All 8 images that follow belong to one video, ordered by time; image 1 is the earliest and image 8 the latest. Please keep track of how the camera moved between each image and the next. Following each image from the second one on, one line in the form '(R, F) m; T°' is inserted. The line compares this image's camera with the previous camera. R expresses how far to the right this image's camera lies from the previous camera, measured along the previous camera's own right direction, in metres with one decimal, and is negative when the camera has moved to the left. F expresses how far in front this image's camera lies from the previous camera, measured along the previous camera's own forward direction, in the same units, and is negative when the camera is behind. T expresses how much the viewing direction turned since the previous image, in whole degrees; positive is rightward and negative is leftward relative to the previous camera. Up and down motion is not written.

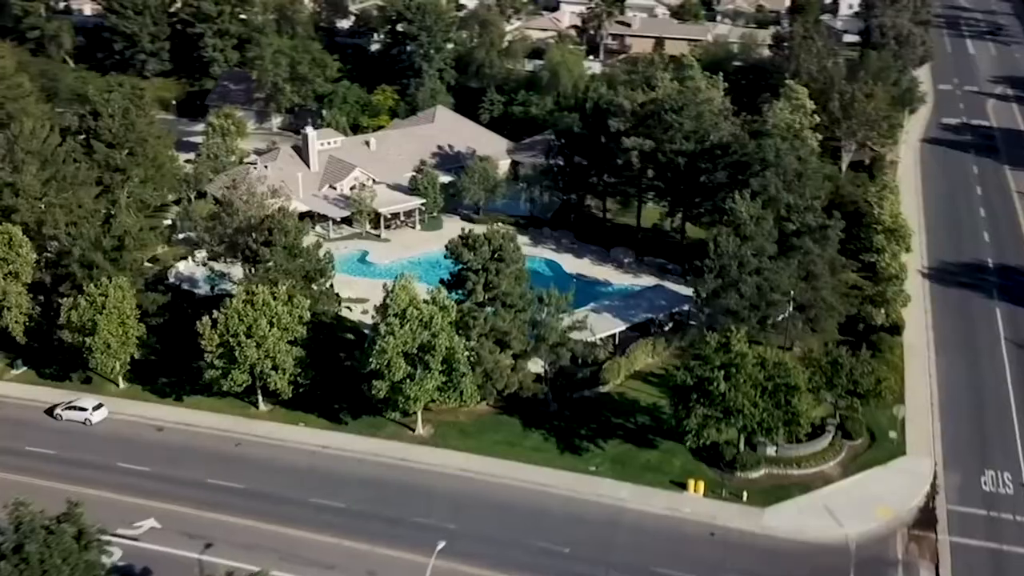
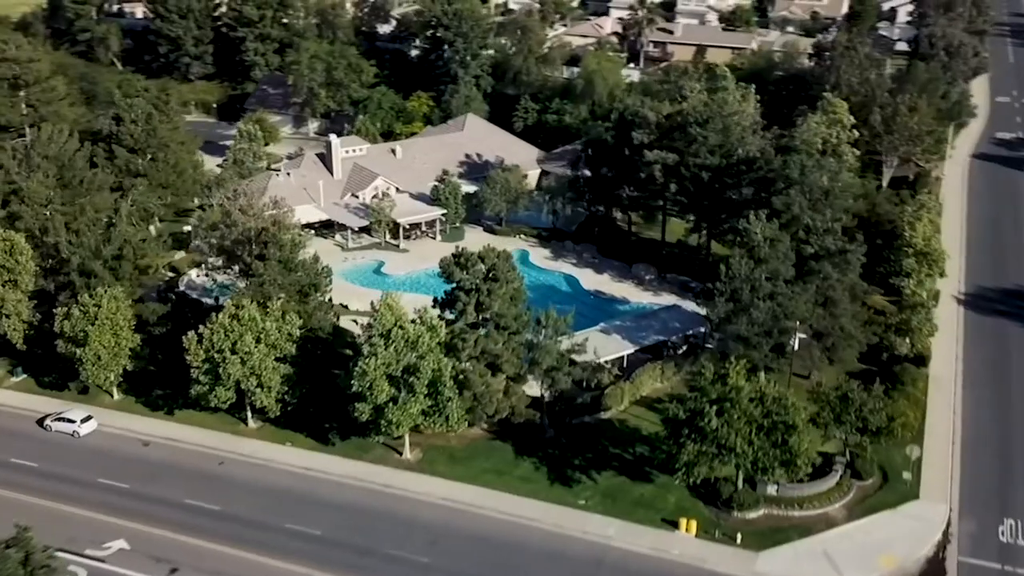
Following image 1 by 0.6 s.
(+2.7, +1.7) m; -4°
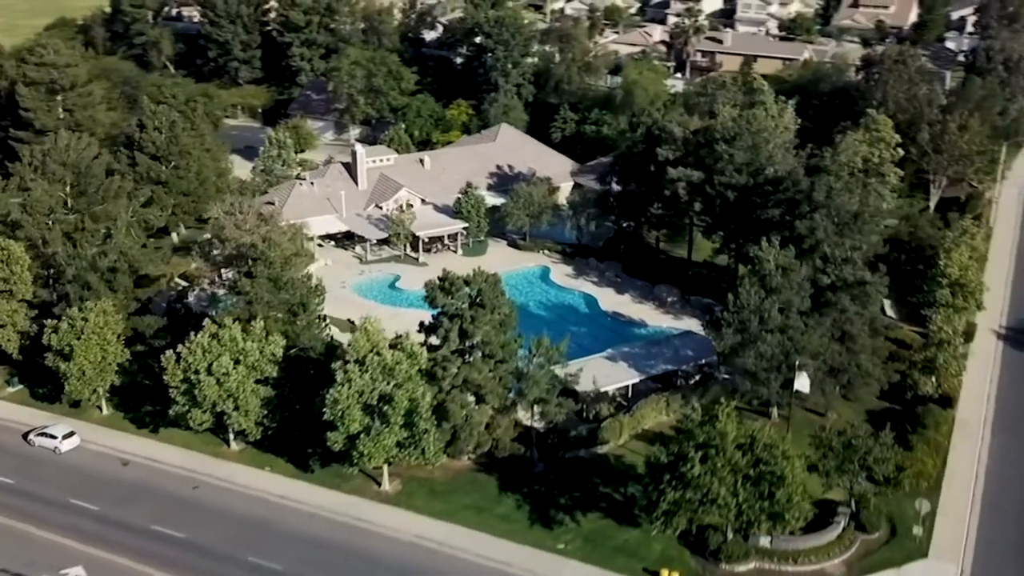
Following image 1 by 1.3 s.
(+3.2, +2.1) m; -4°
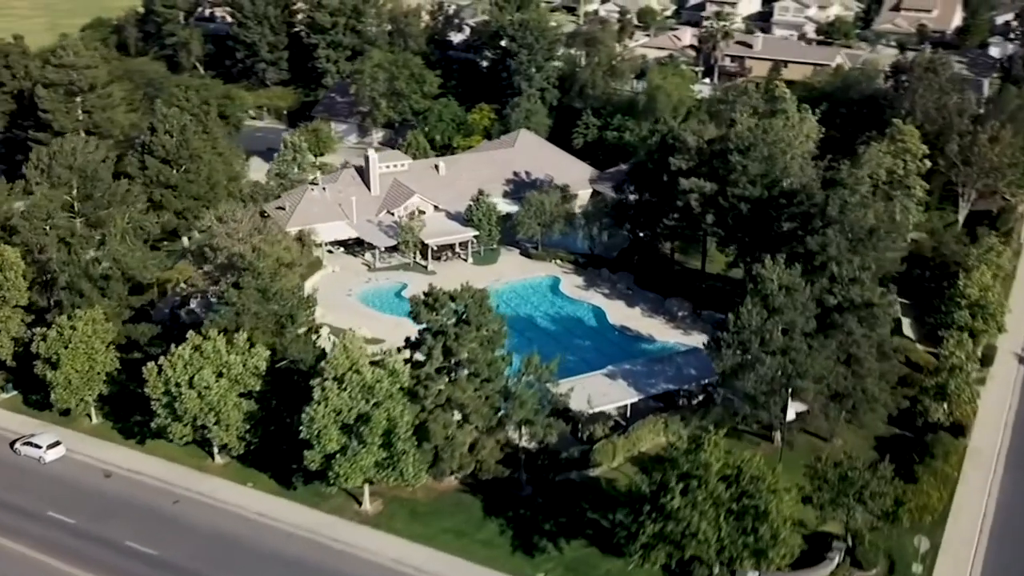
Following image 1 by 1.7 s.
(+2.1, +1.3) m; -3°
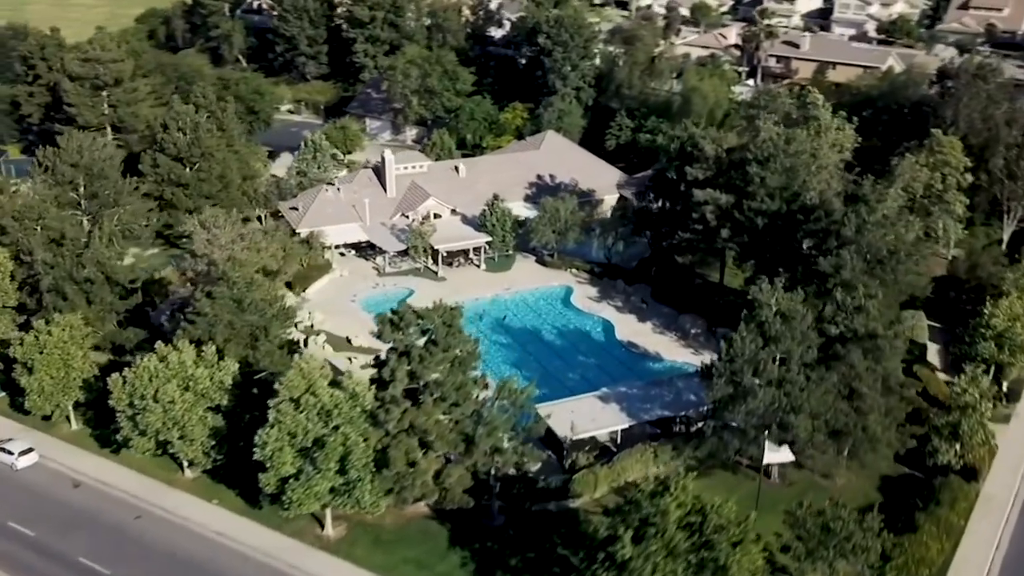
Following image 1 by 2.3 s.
(+3.3, +2.1) m; -4°
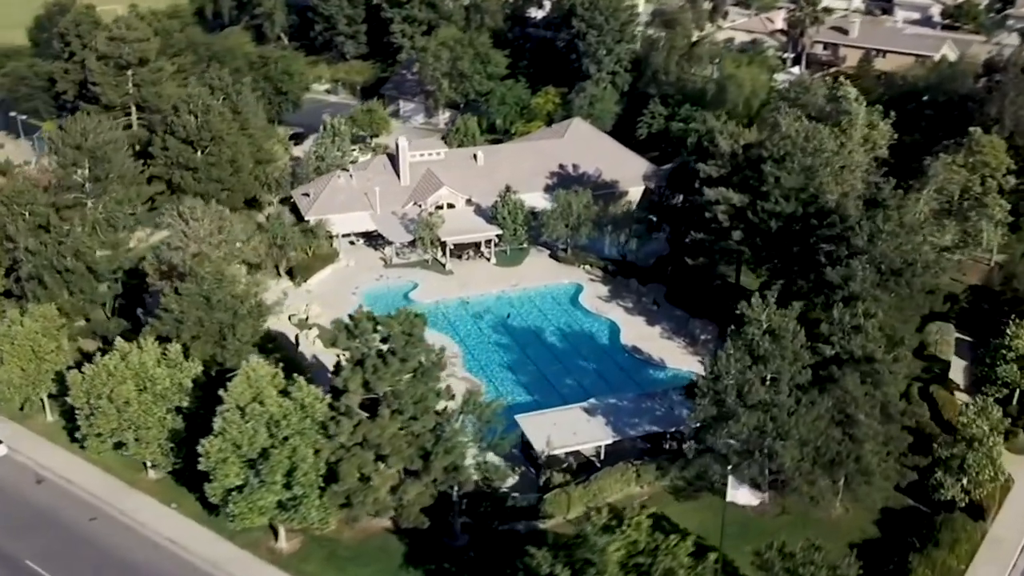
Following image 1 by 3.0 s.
(+3.3, +2.3) m; -4°
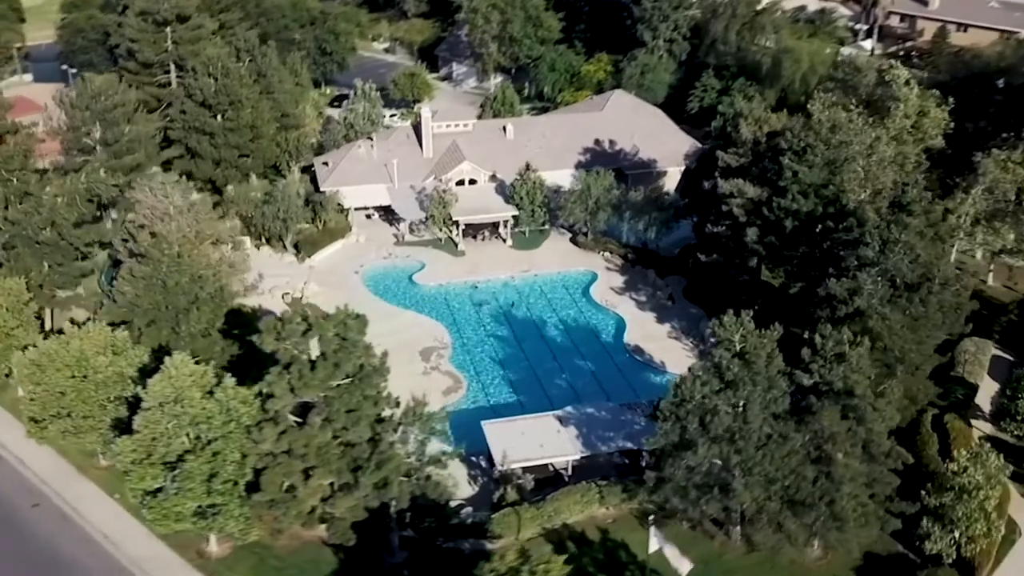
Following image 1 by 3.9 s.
(+4.7, +3.1) m; -6°
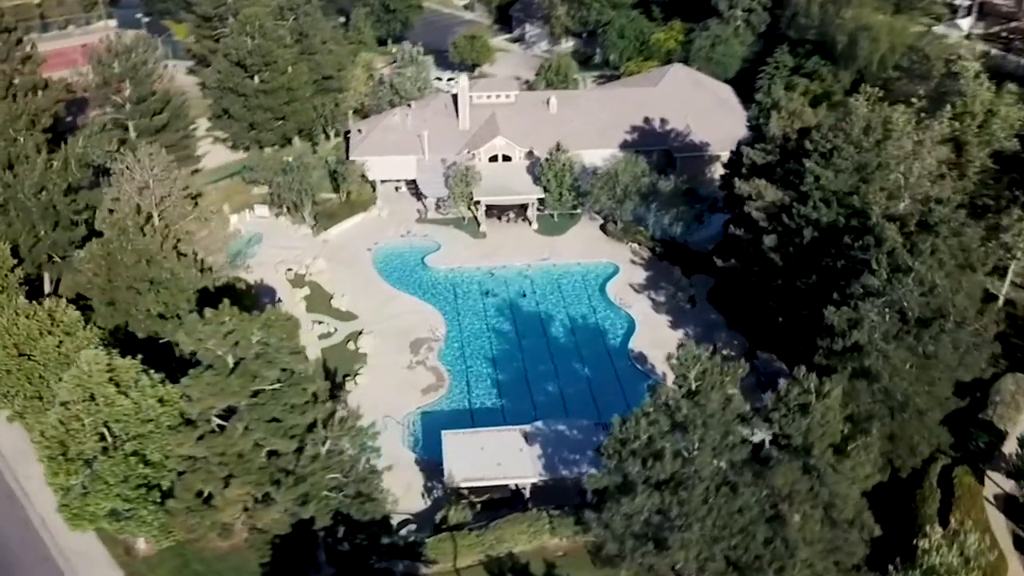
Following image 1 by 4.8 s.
(+5.0, +3.1) m; -7°
